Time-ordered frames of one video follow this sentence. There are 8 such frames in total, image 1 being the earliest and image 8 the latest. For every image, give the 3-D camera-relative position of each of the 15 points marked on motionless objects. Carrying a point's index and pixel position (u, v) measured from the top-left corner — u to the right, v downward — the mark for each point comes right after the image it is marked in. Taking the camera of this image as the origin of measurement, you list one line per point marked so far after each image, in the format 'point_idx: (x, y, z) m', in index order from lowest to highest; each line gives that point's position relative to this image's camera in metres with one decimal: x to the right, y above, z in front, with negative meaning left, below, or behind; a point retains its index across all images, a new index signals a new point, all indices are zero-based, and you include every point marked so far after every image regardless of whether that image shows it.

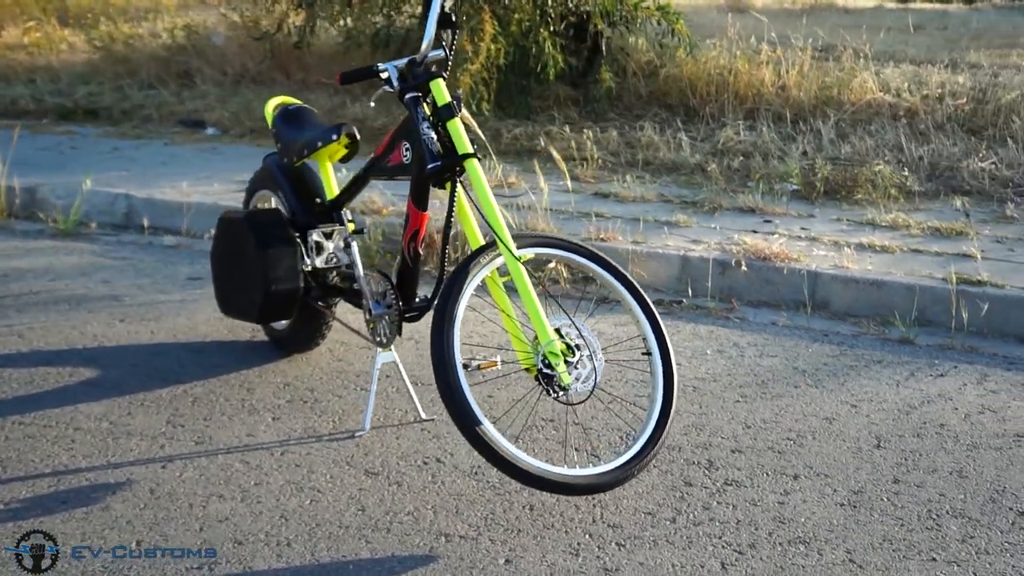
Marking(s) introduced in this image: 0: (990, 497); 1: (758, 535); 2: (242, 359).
0: (+1.5, -0.7, +3.4) m
1: (+0.7, -0.7, +3.1) m
2: (-1.1, -0.3, +4.2) m
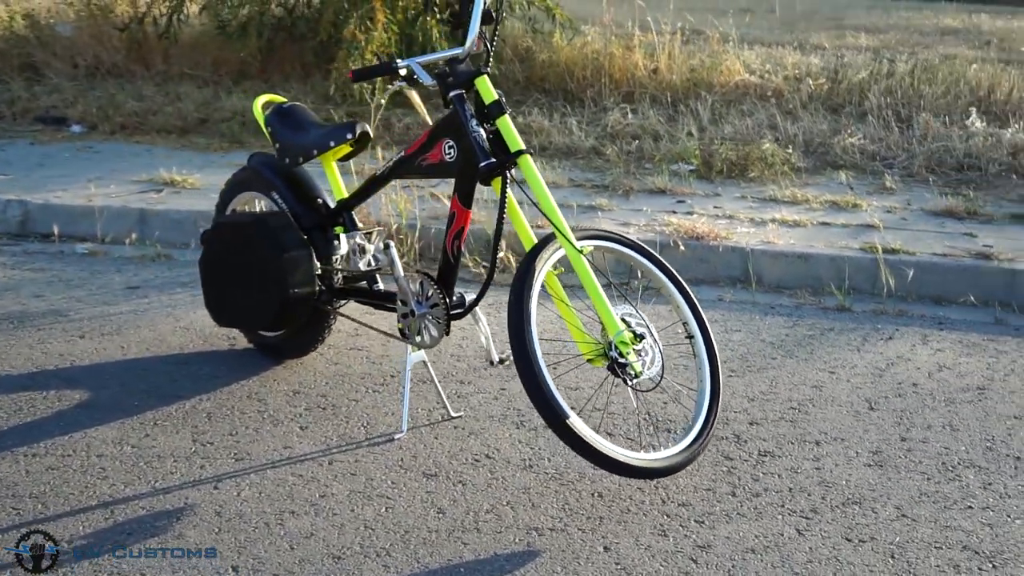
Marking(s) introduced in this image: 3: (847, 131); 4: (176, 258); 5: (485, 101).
0: (+1.7, -0.6, +3.7) m
1: (+0.9, -0.7, +3.3) m
2: (-1.0, -0.3, +4.0) m
3: (+2.7, +1.2, +8.4) m
4: (-1.8, +0.2, +5.6) m
5: (-0.1, +0.6, +3.2) m
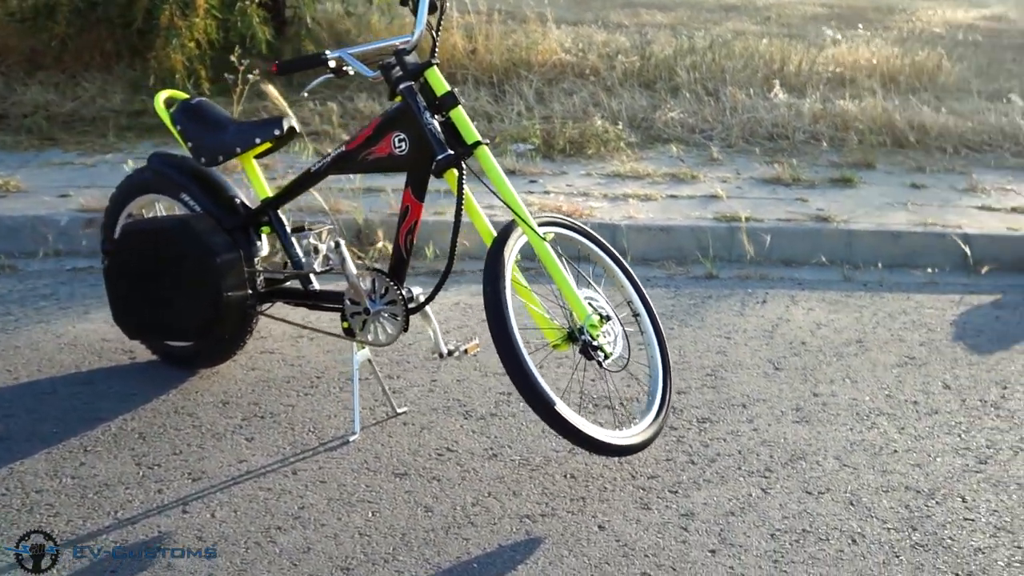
0: (+1.4, -0.4, +4.1) m
1: (+0.8, -0.6, +3.5) m
2: (-1.3, -0.3, +3.8) m
3: (+1.3, +1.5, +8.8) m
4: (-2.4, +0.1, +5.2) m
5: (-0.2, +0.6, +3.1) m
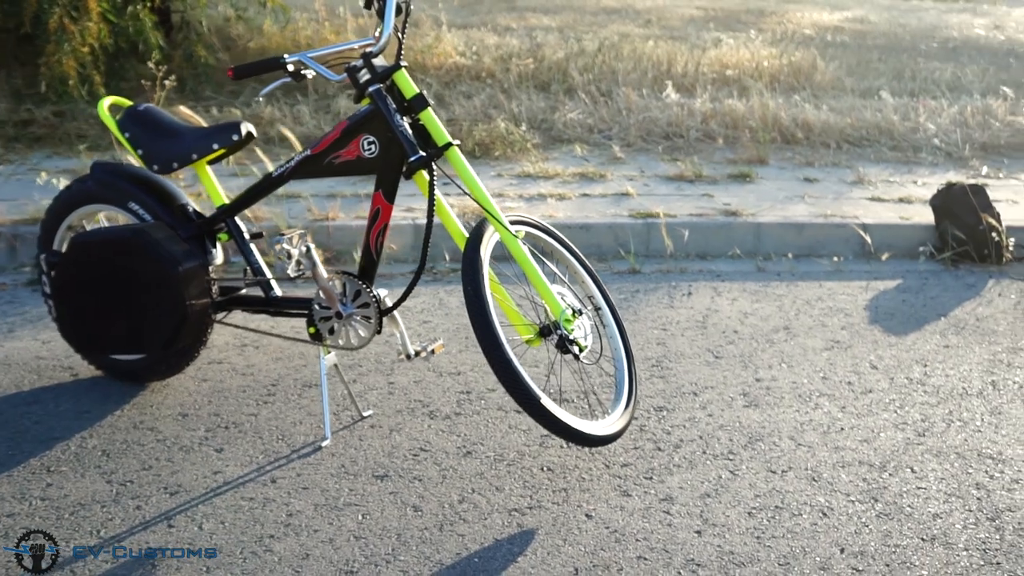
0: (+1.3, -0.4, +4.3) m
1: (+0.7, -0.5, +3.6) m
2: (-1.4, -0.4, +3.7) m
3: (+0.4, +1.5, +9.0) m
4: (-2.7, 0.0, +4.9) m
5: (-0.3, +0.6, +3.2) m
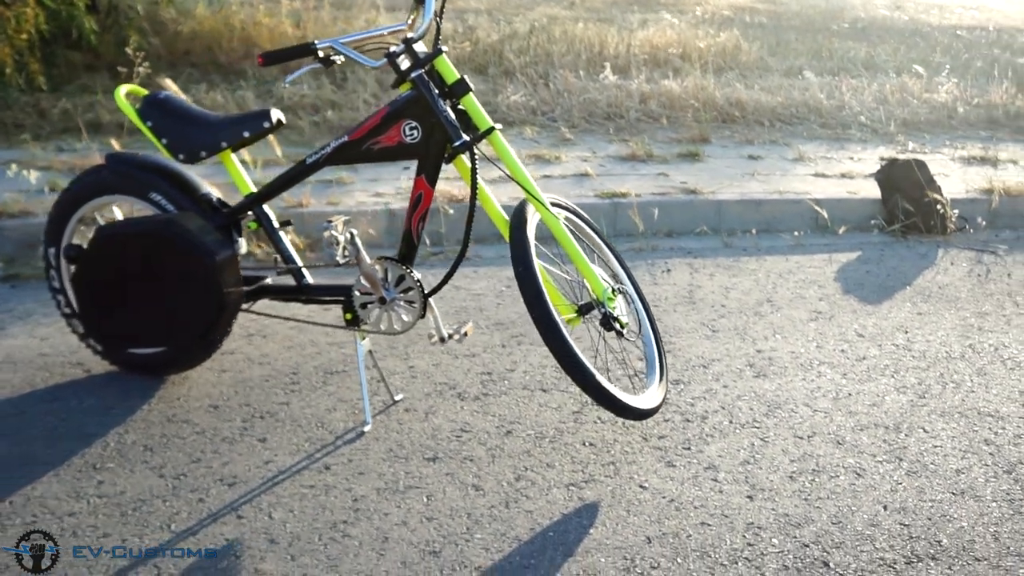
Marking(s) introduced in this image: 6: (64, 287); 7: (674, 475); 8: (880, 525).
0: (+1.3, -0.2, +4.5) m
1: (+0.8, -0.4, +3.8) m
2: (-1.3, -0.4, +3.6) m
3: (-0.1, +1.7, +9.0) m
4: (-2.7, 0.0, +4.7) m
5: (-0.2, +0.6, +3.2) m
6: (-1.6, 0.0, +3.7) m
7: (+0.5, -0.6, +3.2) m
8: (+1.1, -0.7, +3.0) m
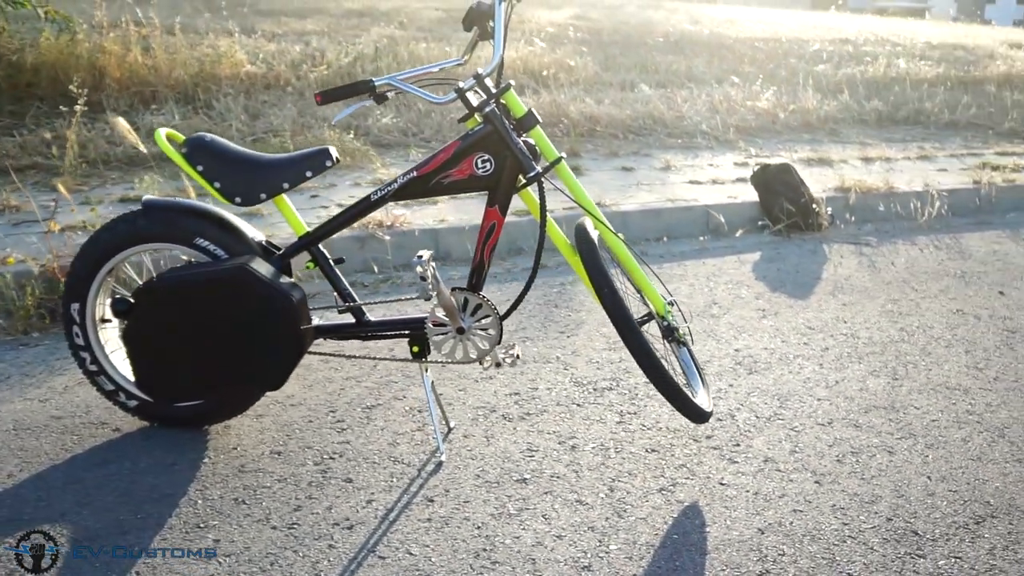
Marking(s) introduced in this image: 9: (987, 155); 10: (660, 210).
0: (+1.2, -0.2, +4.9) m
1: (+1.0, -0.5, +4.1) m
2: (-1.1, -0.5, +3.4) m
3: (-1.2, +1.5, +9.0) m
4: (-2.7, -0.3, +4.2) m
5: (0.0, +0.5, +3.3) m
6: (-1.4, -0.2, +3.5) m
7: (+0.8, -0.6, +3.5) m
8: (+1.4, -0.7, +3.4) m
9: (+4.5, +1.3, +10.1) m
10: (+1.0, +0.5, +6.9) m
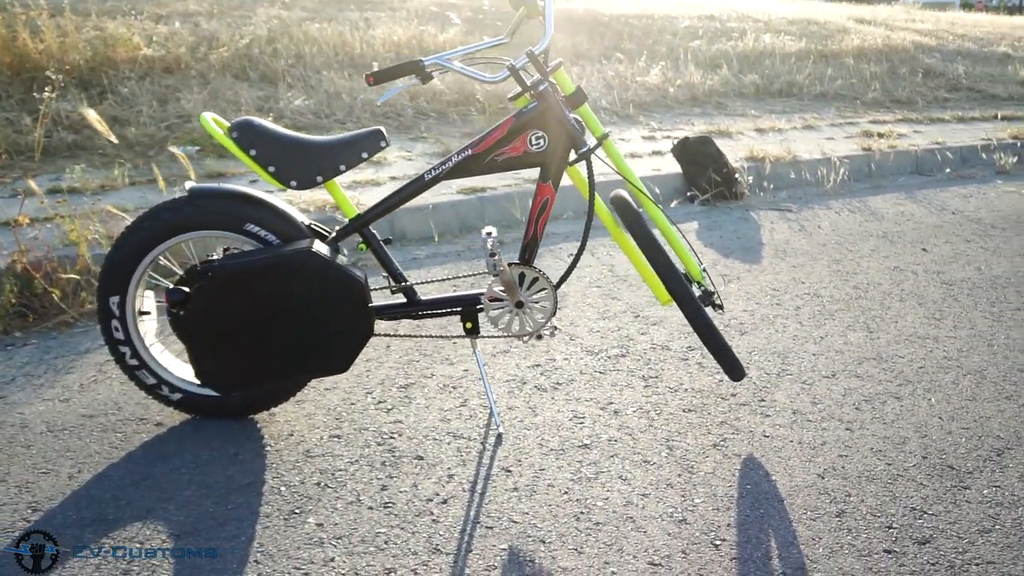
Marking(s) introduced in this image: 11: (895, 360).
0: (+1.2, -0.1, +5.1) m
1: (+1.1, -0.3, +4.3) m
2: (-0.9, -0.5, +3.4) m
3: (-1.9, +1.6, +8.9) m
4: (-2.6, -0.3, +3.9) m
5: (+0.2, +0.6, +3.4) m
6: (-1.2, -0.2, +3.4) m
7: (+0.9, -0.5, +3.7) m
8: (+1.5, -0.5, +3.7) m
9: (+3.6, +1.7, +10.8) m
10: (+0.6, +0.7, +7.1) m
11: (+1.6, -0.3, +4.4) m
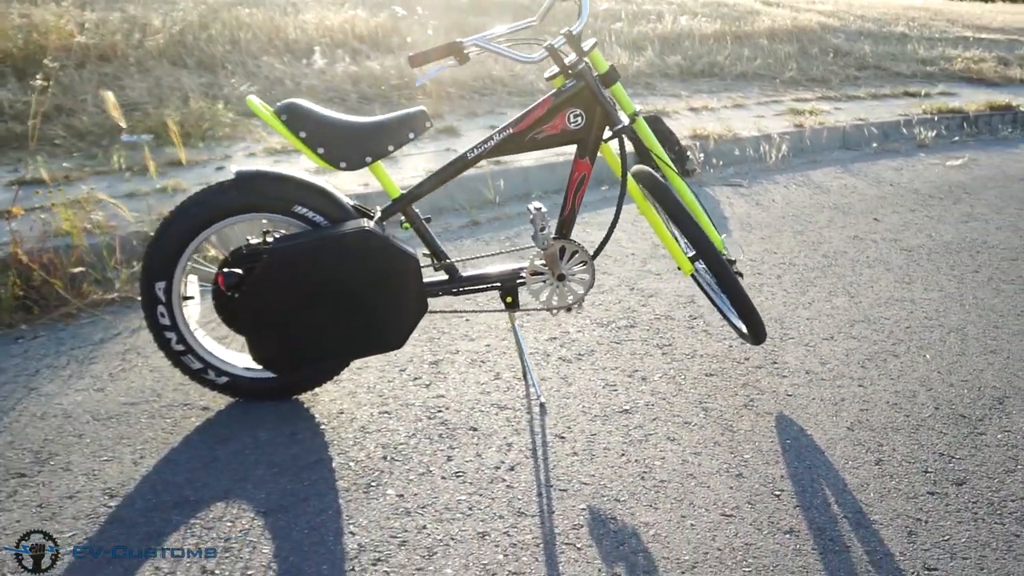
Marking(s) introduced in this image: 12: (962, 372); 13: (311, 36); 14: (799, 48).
0: (+1.1, +0.1, +5.4) m
1: (+1.1, -0.2, +4.5) m
2: (-0.7, -0.4, +3.4) m
3: (-2.4, +1.7, +8.7) m
4: (-2.5, -0.3, +3.7) m
5: (+0.3, +0.7, +3.5) m
6: (-1.1, -0.1, +3.4) m
7: (+1.1, -0.4, +3.9) m
8: (+1.7, -0.4, +4.0) m
9: (+2.9, +2.0, +11.2) m
10: (+0.3, +0.8, +7.2) m
11: (+1.6, -0.1, +4.7) m
12: (+1.7, -0.3, +4.1) m
13: (-1.9, +2.5, +10.3) m
14: (+3.9, +3.3, +14.5) m
